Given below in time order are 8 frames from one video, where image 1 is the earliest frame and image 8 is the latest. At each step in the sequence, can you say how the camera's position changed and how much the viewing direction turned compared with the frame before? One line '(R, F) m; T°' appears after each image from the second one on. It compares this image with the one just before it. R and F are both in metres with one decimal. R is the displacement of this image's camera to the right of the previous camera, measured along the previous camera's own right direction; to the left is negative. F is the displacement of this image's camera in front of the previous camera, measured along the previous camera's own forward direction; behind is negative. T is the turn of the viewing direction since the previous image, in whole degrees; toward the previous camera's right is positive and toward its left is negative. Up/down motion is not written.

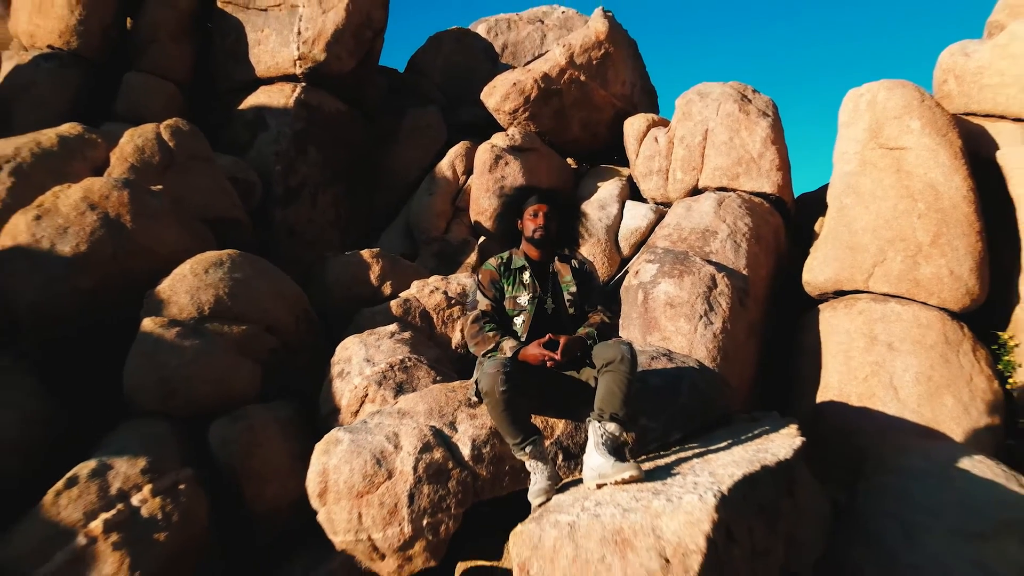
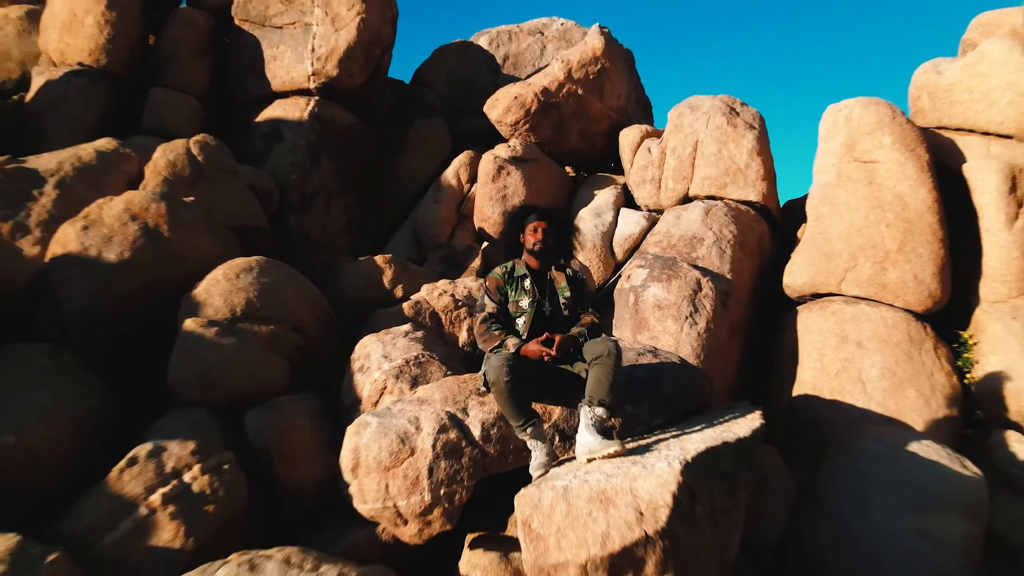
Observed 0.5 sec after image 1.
(0.0, -0.5) m; 0°
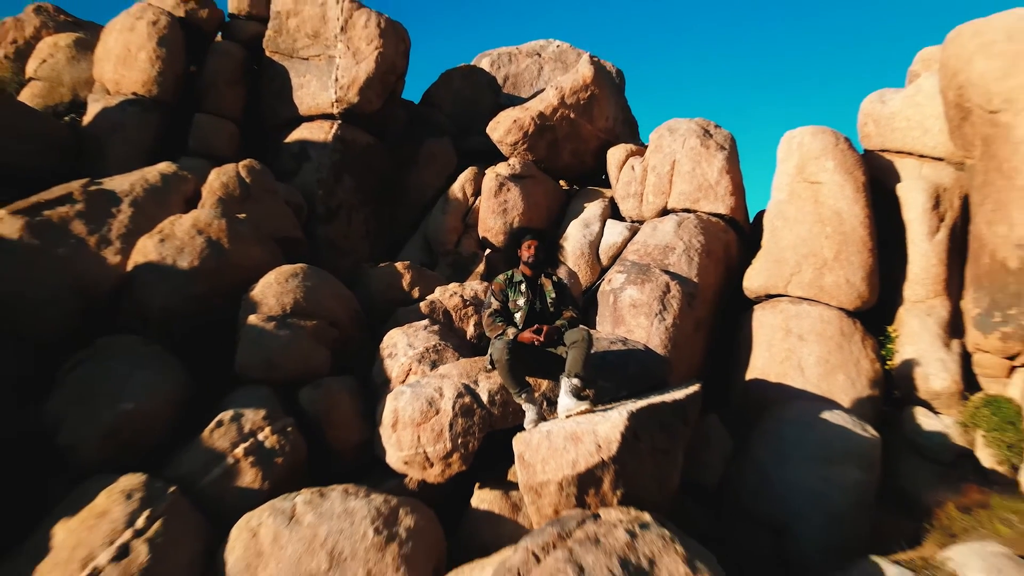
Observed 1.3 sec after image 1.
(0.0, -1.1) m; 0°
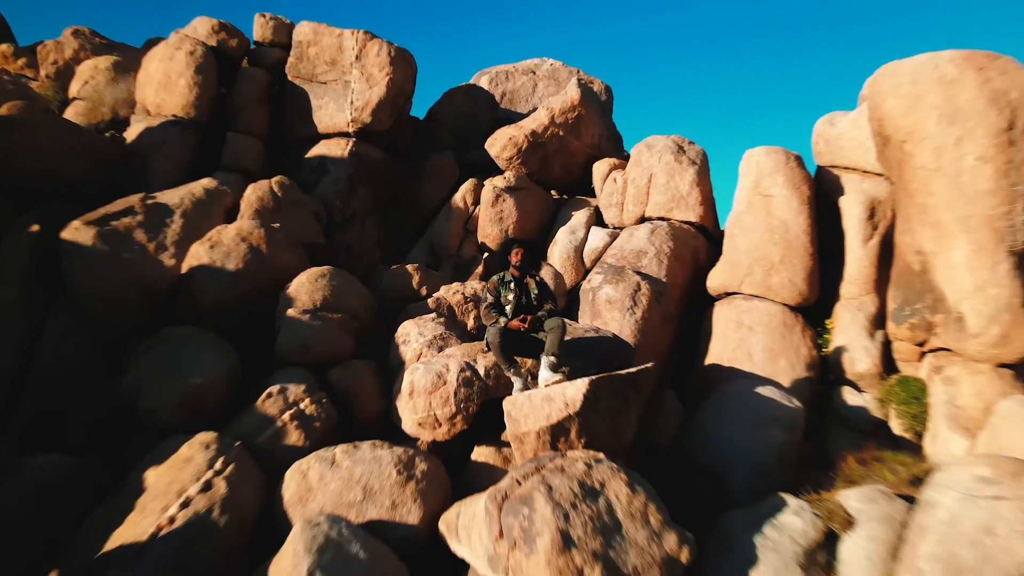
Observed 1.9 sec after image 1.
(+0.1, -1.2) m; 0°
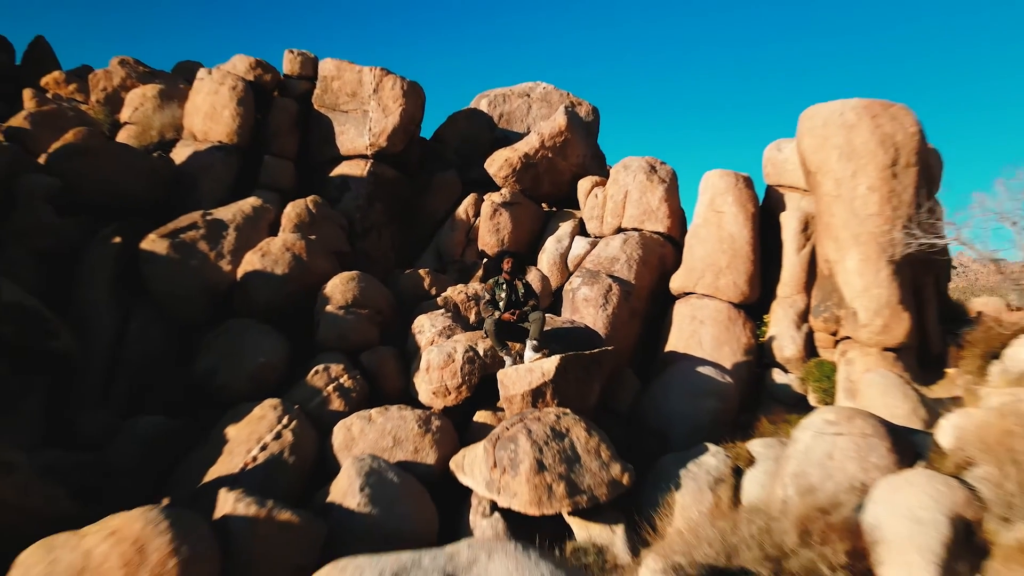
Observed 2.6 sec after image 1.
(+0.1, -1.7) m; 0°
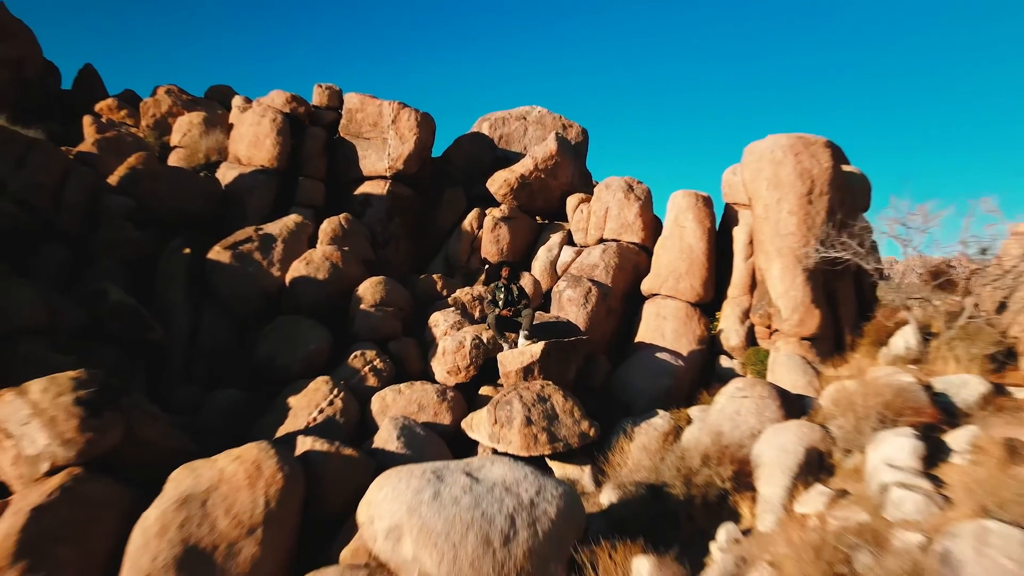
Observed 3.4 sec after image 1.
(+0.1, -2.1) m; 0°
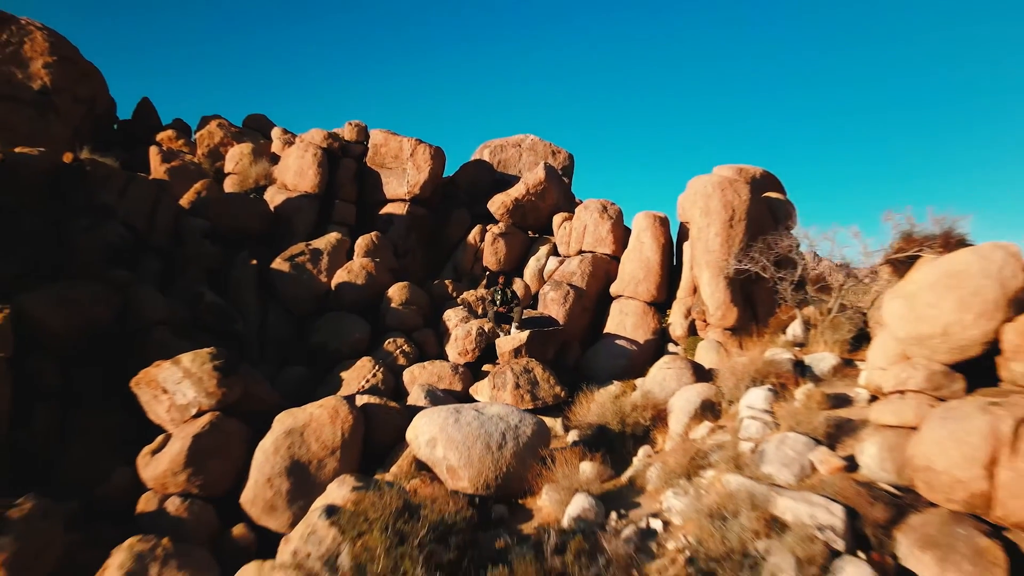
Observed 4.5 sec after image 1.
(+0.2, -3.3) m; 0°
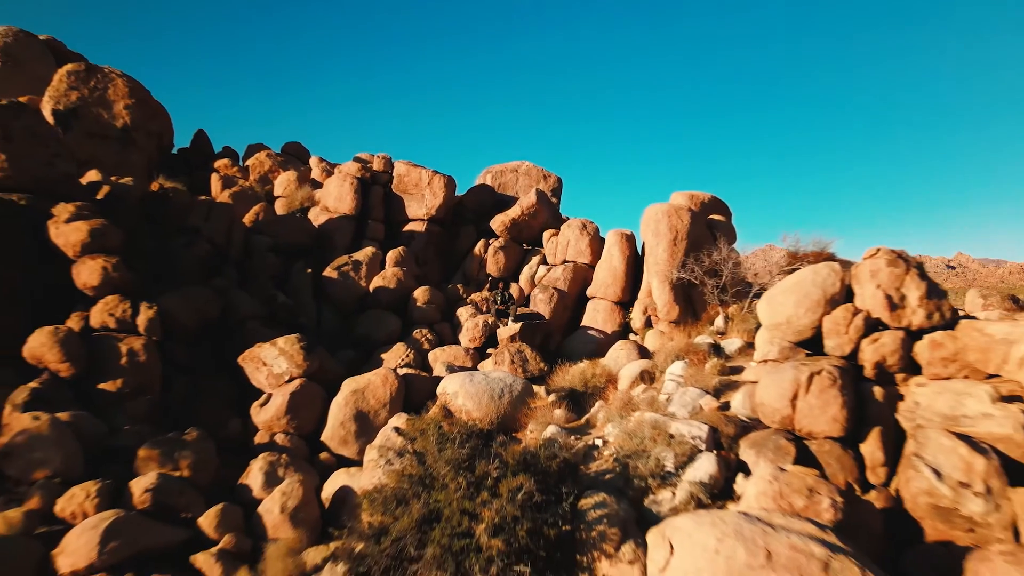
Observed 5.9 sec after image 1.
(+0.1, -4.3) m; 0°
